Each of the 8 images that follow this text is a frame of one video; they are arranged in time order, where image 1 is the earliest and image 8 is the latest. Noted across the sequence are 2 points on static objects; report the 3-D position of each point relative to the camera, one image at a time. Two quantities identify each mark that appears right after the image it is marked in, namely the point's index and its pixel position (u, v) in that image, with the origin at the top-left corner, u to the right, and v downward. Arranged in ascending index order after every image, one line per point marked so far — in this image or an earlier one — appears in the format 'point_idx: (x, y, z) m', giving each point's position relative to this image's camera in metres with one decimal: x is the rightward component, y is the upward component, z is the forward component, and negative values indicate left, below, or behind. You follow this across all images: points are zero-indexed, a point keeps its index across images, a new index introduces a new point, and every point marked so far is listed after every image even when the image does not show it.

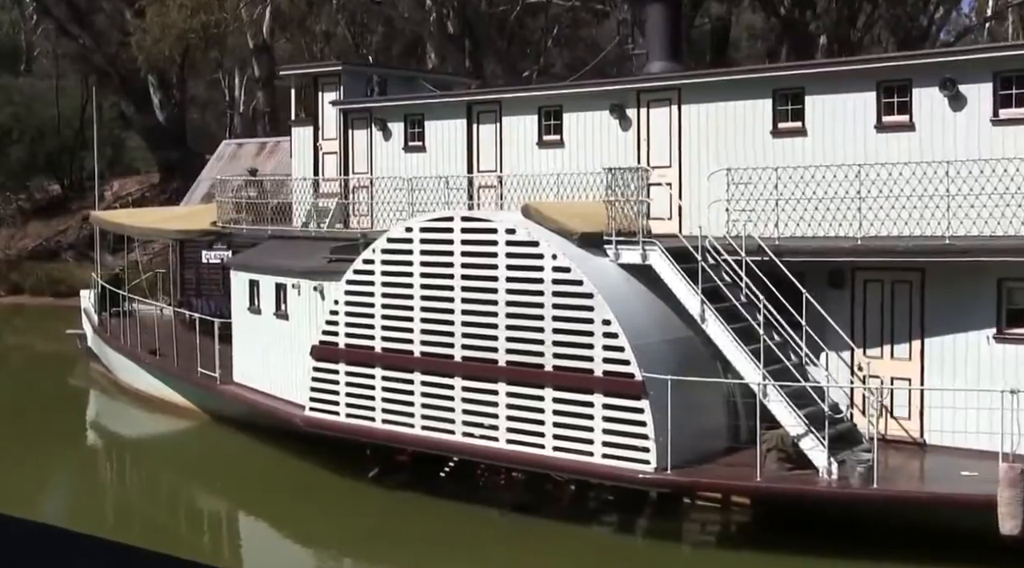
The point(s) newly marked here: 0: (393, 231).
0: (-1.5, +0.6, +16.5) m
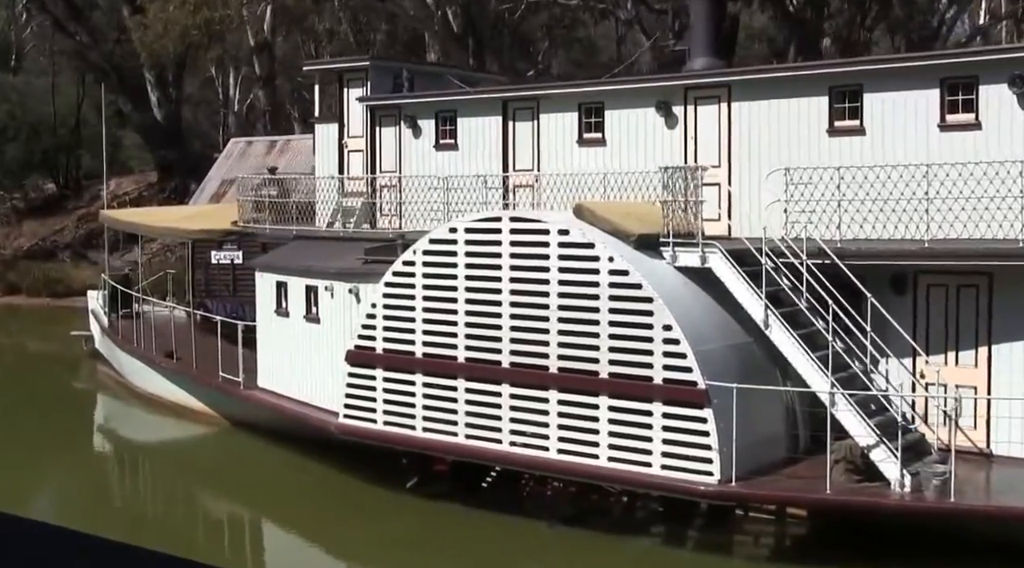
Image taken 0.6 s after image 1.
0: (-0.9, +0.6, +15.9) m
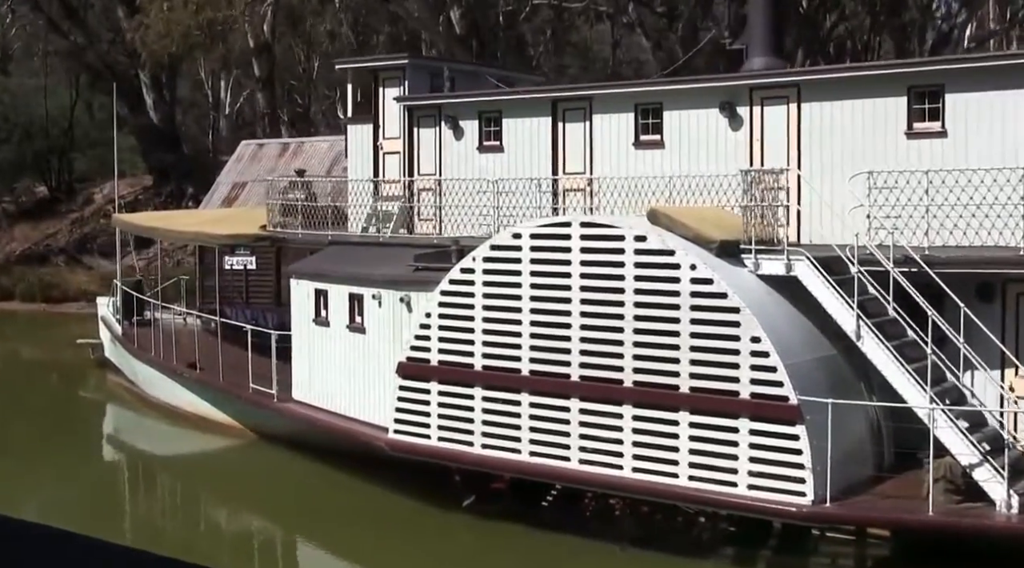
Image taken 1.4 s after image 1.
0: (-0.2, +0.5, +15.1) m
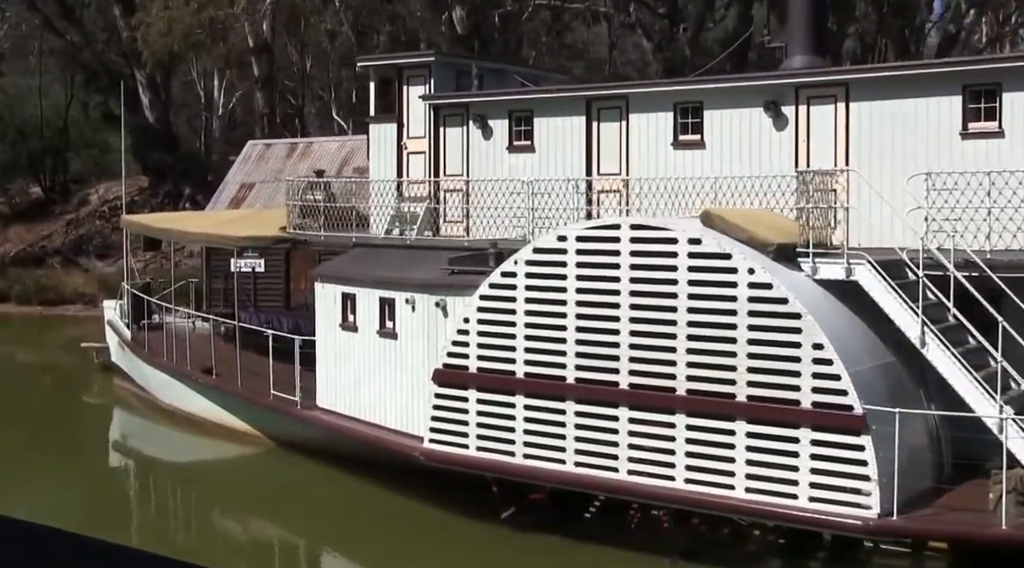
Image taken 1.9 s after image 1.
0: (+0.3, +0.5, +14.5) m
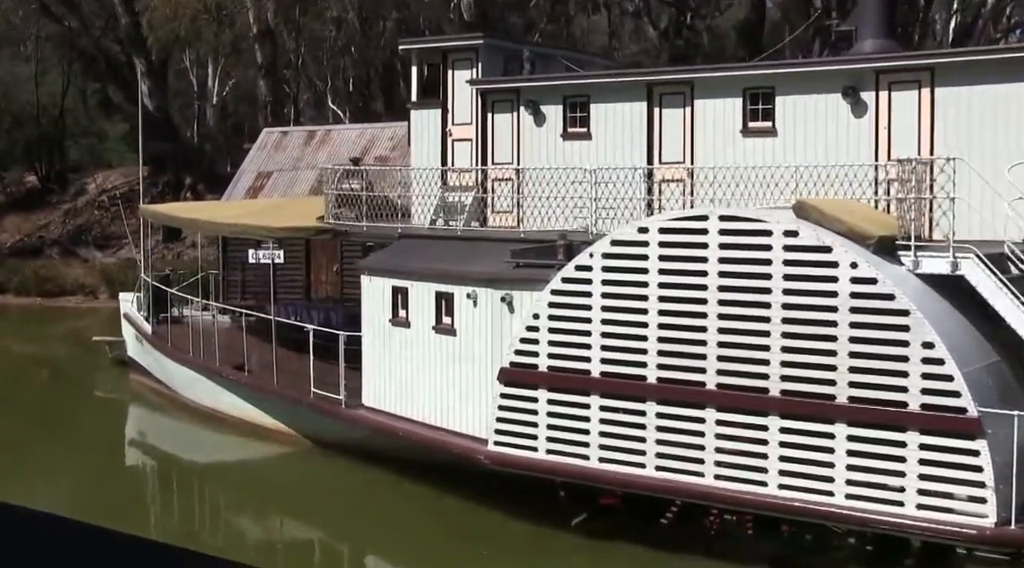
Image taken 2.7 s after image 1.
0: (+1.1, +0.5, +13.8) m
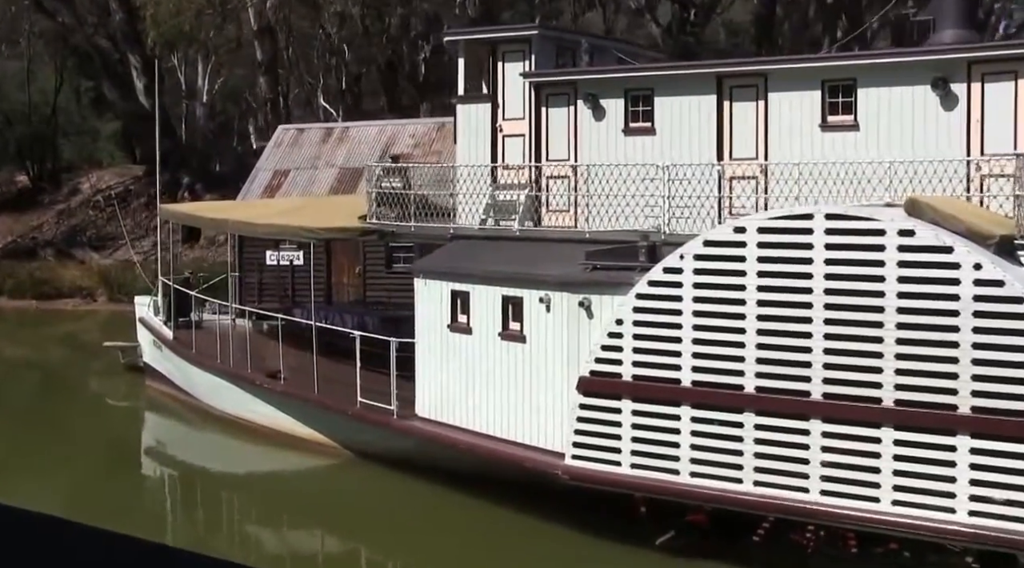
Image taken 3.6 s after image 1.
0: (+1.9, +0.5, +12.9) m
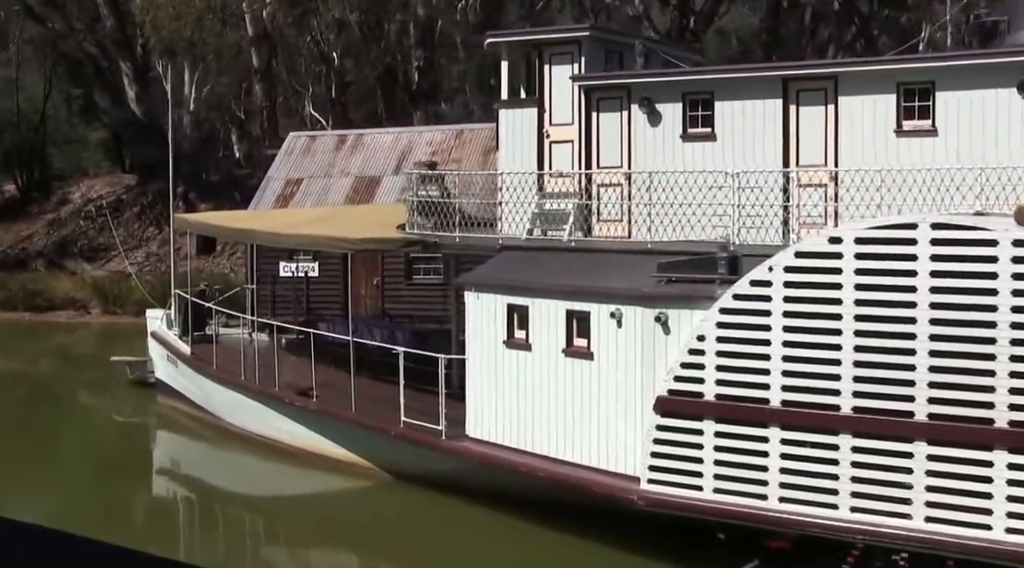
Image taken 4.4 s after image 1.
0: (+2.7, +0.4, +12.2) m
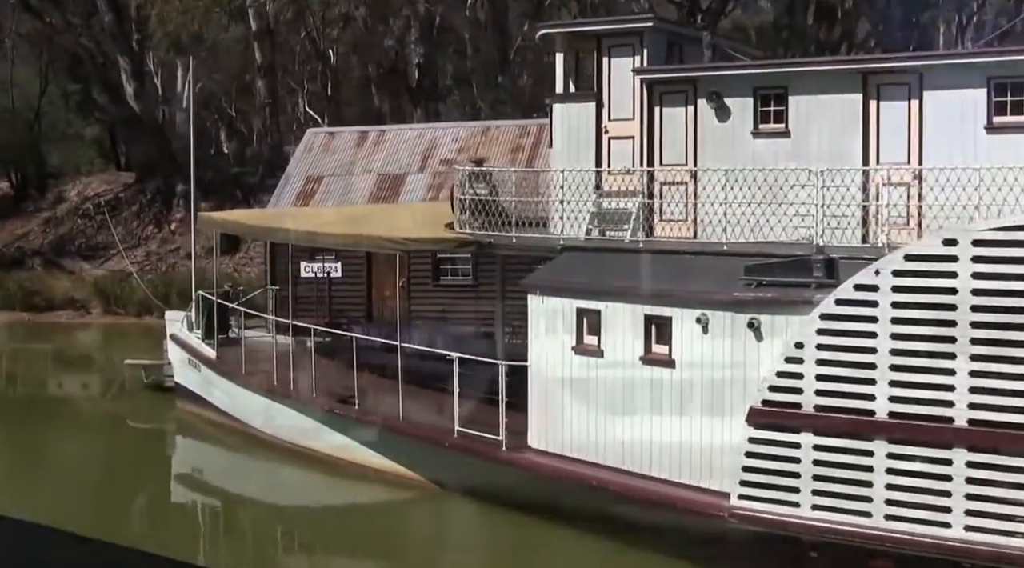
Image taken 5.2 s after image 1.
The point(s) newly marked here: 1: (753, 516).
0: (+3.5, +0.3, +11.4) m
1: (+2.2, -2.1, +12.2) m
